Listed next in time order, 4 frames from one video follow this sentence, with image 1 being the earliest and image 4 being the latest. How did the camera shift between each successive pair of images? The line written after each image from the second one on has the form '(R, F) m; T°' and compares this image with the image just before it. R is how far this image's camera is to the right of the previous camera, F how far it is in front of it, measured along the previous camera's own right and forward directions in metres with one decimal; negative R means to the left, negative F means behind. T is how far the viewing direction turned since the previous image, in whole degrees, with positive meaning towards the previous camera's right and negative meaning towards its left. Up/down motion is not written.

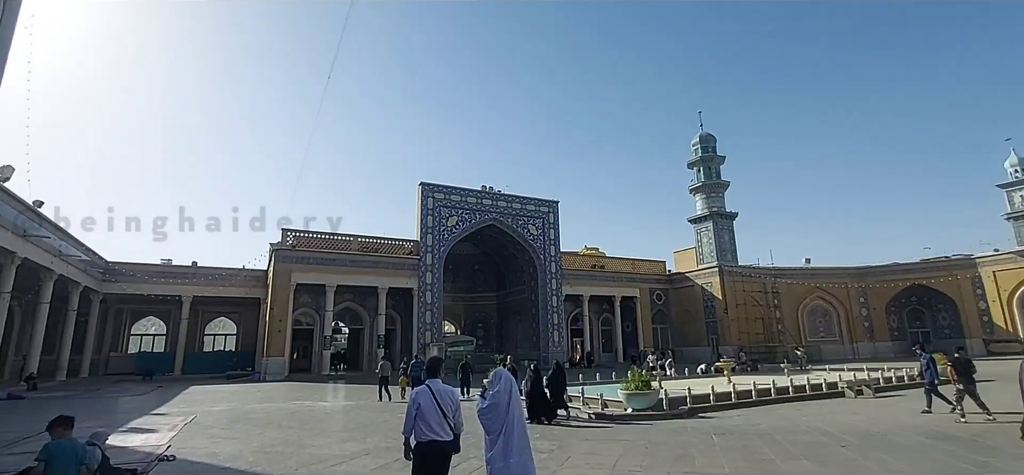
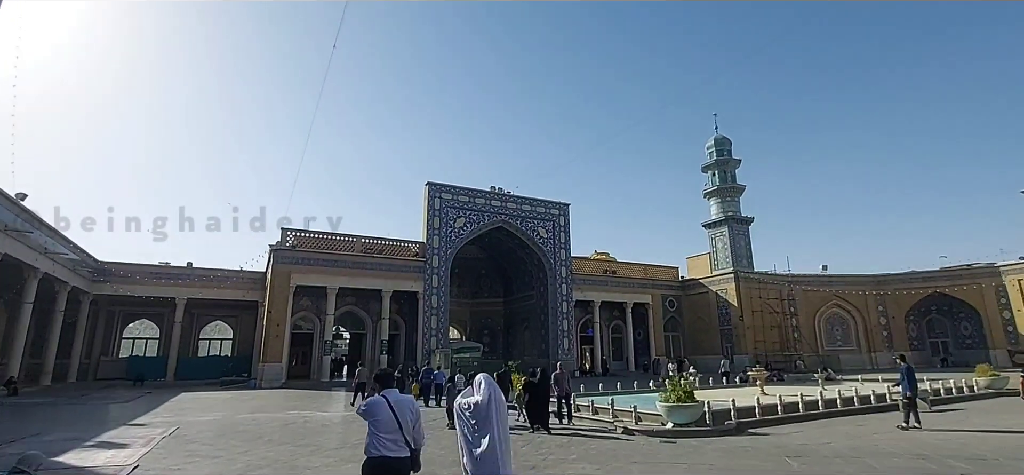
(-0.3, +0.8) m; 0°
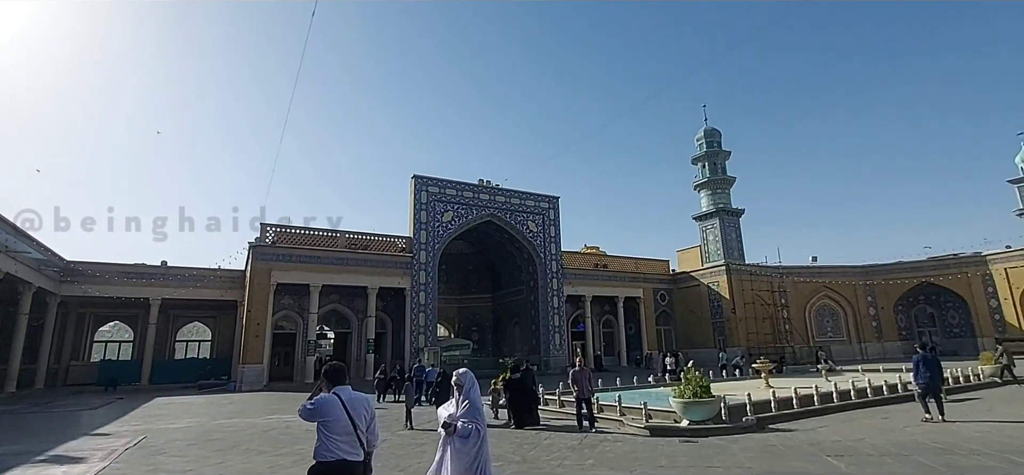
(-0.2, +0.5) m; +2°
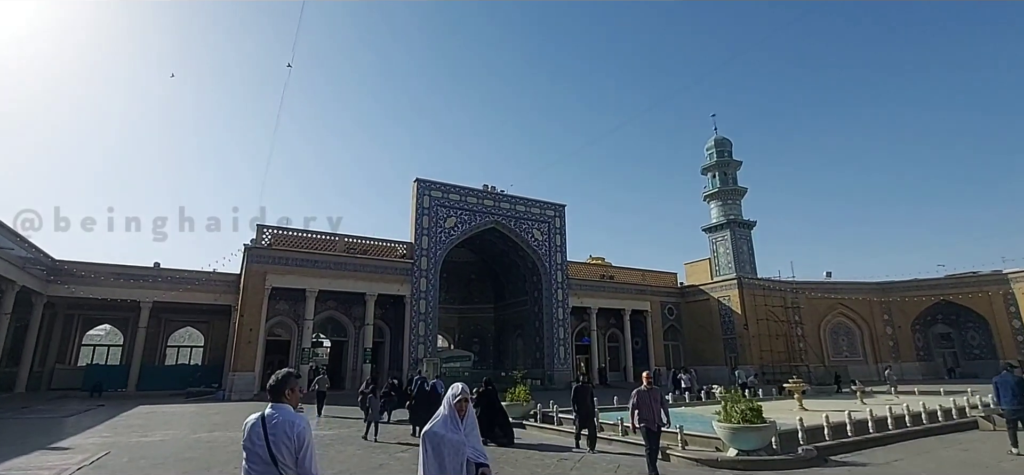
(-0.2, +0.8) m; 0°
